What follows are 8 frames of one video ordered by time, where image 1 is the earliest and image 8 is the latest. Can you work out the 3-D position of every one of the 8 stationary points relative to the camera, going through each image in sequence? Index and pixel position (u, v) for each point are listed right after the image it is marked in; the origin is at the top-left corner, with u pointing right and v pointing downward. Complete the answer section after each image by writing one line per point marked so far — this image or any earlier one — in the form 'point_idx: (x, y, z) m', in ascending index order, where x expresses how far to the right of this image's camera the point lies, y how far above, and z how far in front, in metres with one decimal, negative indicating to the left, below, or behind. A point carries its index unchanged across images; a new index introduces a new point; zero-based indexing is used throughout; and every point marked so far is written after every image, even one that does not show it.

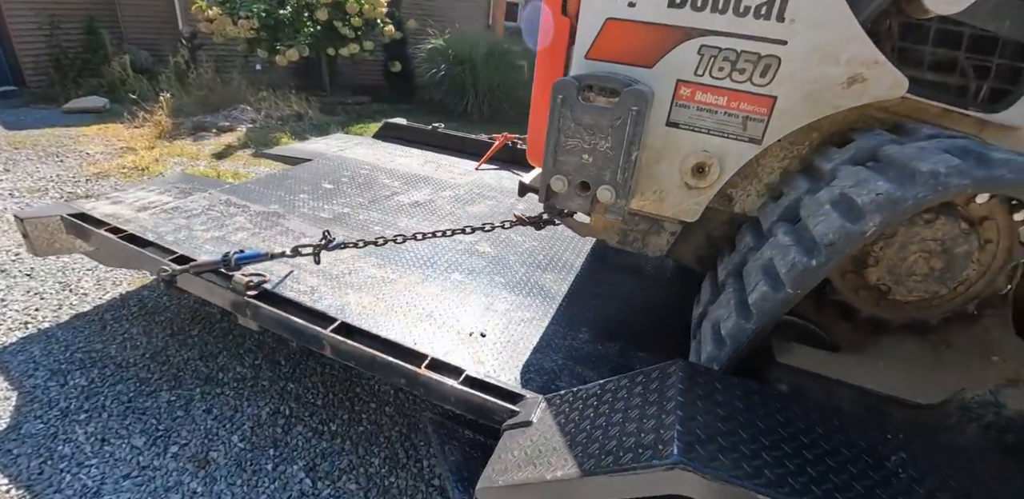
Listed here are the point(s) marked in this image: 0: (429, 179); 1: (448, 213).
0: (-0.5, +0.5, +2.8) m
1: (-0.4, +0.2, +2.3) m
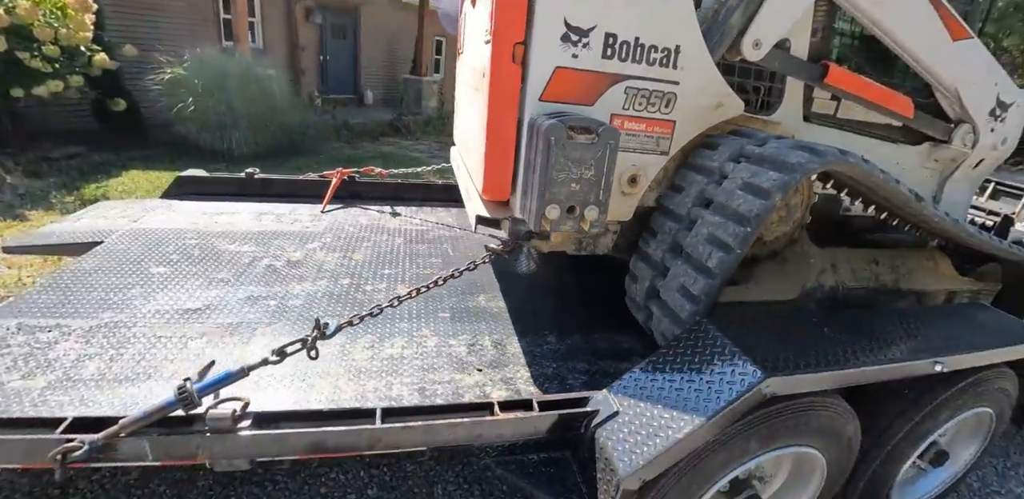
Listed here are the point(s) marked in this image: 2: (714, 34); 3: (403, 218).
0: (-1.3, +0.1, +2.4) m
1: (-0.9, -0.1, +2.1) m
2: (+0.7, +0.8, +1.5) m
3: (-0.8, +0.2, +2.9) m
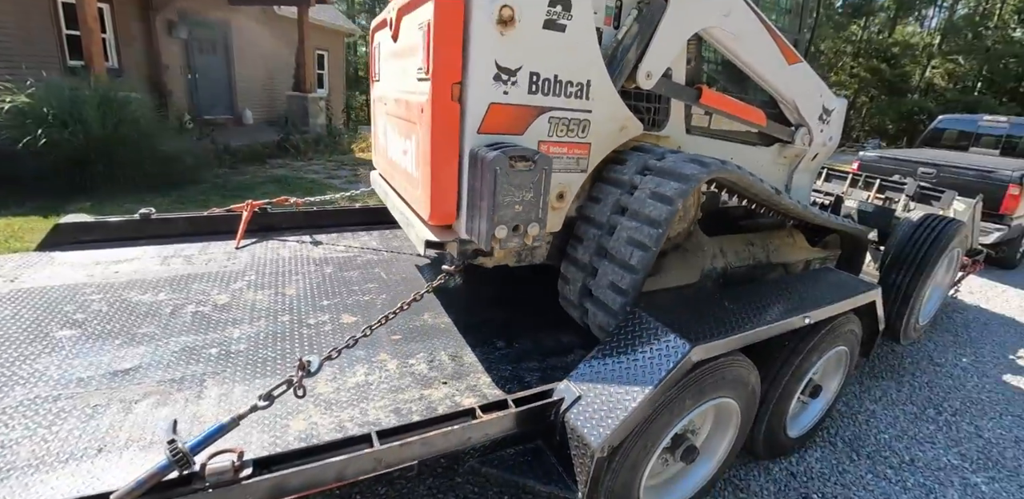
0: (-1.7, -0.1, +2.3) m
1: (-1.2, -0.3, +2.1) m
2: (+0.4, +0.8, +1.8) m
3: (-1.3, 0.0, +2.9) m
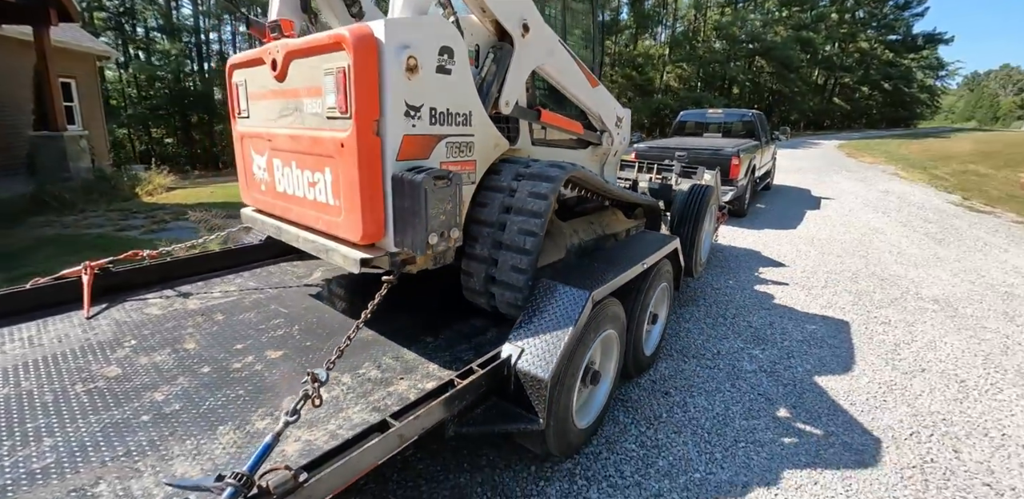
0: (-2.1, -0.5, +1.9) m
1: (-1.5, -0.5, +1.9) m
2: (-0.1, +0.8, +2.2) m
3: (-1.9, -0.3, +2.6) m
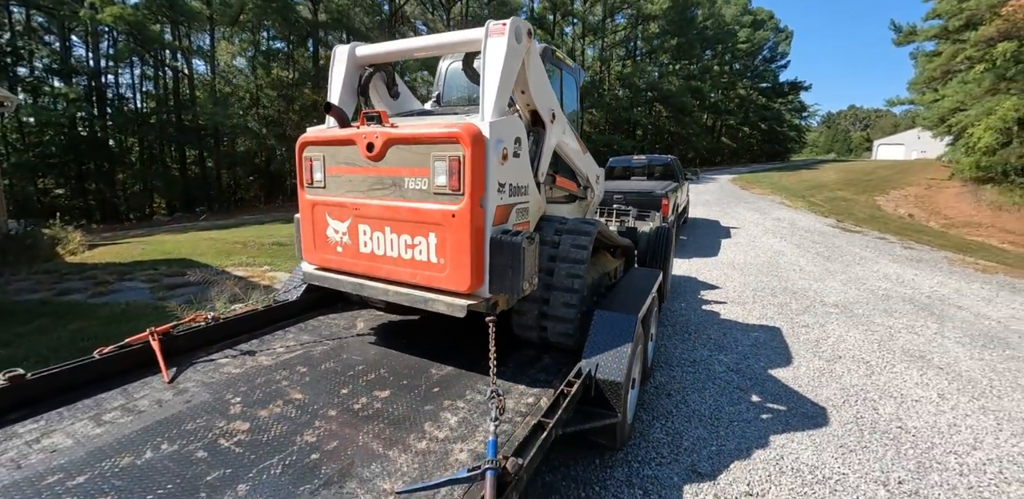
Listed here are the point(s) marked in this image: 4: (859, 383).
0: (-1.6, -0.8, +2.1) m
1: (-1.1, -0.8, +2.2) m
2: (+0.1, +0.5, +2.8) m
3: (-1.6, -0.7, +2.8) m
4: (+3.3, -1.2, +4.0) m
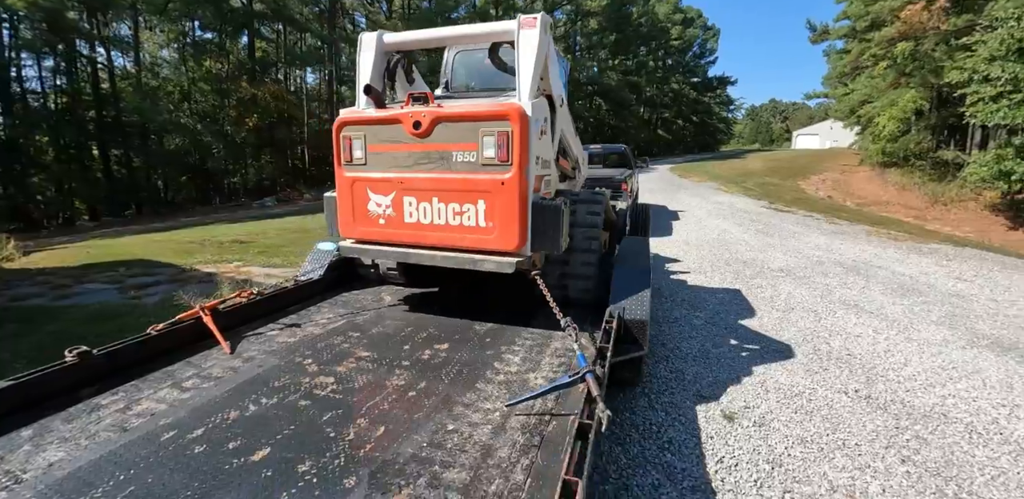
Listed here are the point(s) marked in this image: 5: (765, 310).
0: (-1.3, -0.7, +2.3) m
1: (-0.8, -0.6, +2.4) m
2: (+0.3, +0.8, +3.2) m
3: (-1.4, -0.5, +3.0) m
4: (+3.3, -0.9, +4.8) m
5: (+3.1, -0.7, +5.2) m
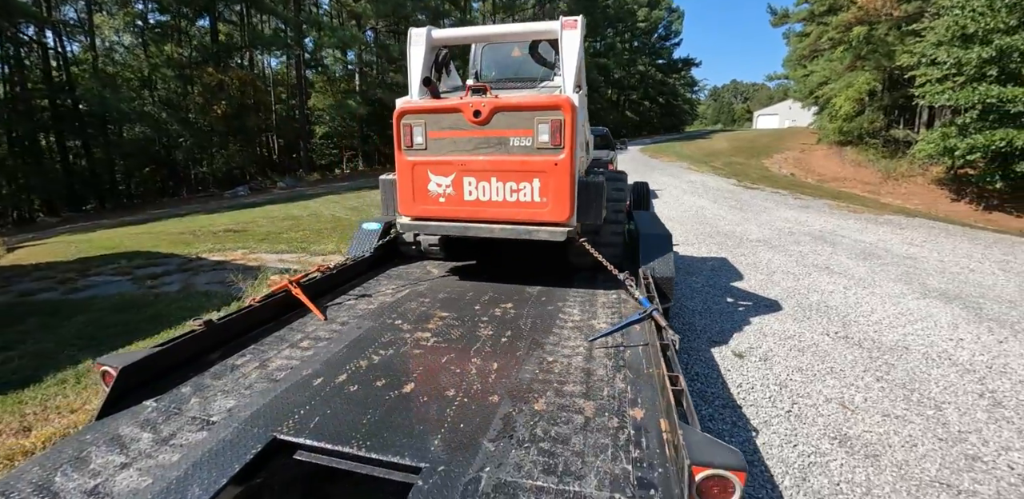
0: (-0.9, -0.5, +2.7) m
1: (-0.4, -0.5, +2.9) m
2: (+0.6, +1.0, +3.6) m
3: (-1.1, -0.3, +3.4) m
4: (+3.6, -0.5, +5.5) m
5: (+3.3, -0.3, +5.9) m
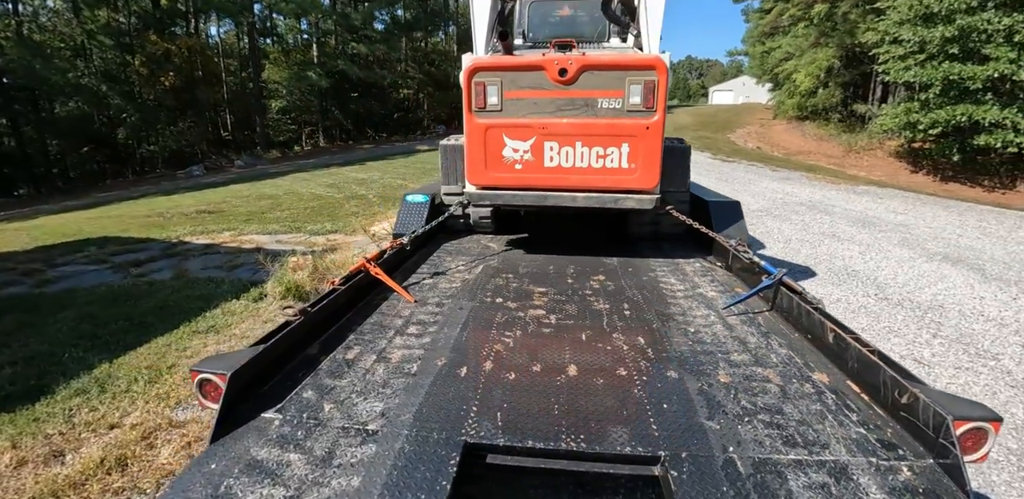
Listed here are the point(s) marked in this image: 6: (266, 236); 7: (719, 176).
0: (-0.3, -0.4, +2.5) m
1: (+0.2, -0.3, +2.7) m
2: (+1.1, +1.3, +3.5) m
3: (-0.5, -0.2, +3.2) m
4: (+3.9, 0.0, +5.6) m
5: (+3.6, +0.1, +6.0) m
6: (-4.1, +0.2, +7.3) m
7: (+6.3, +2.2, +12.8) m
